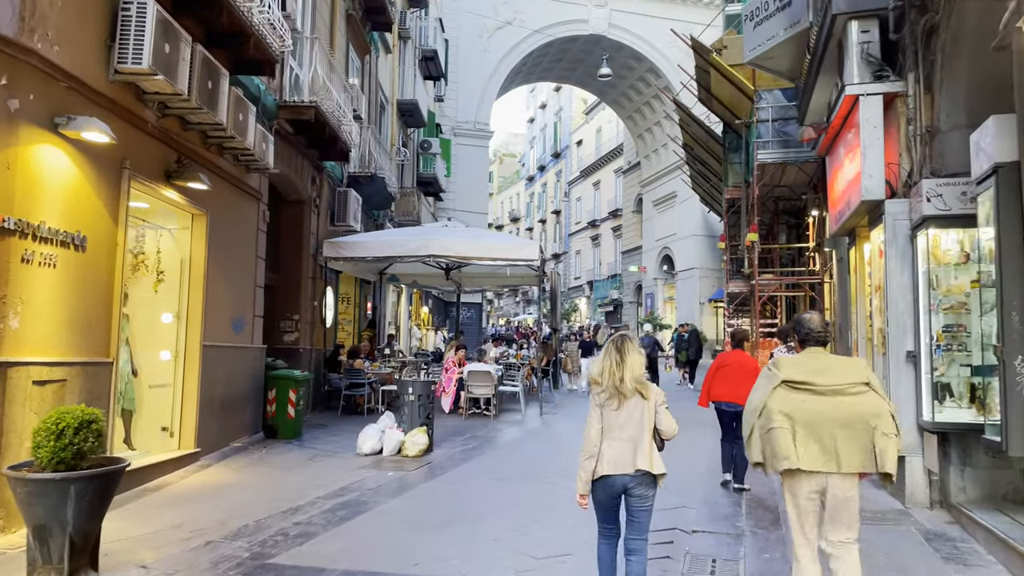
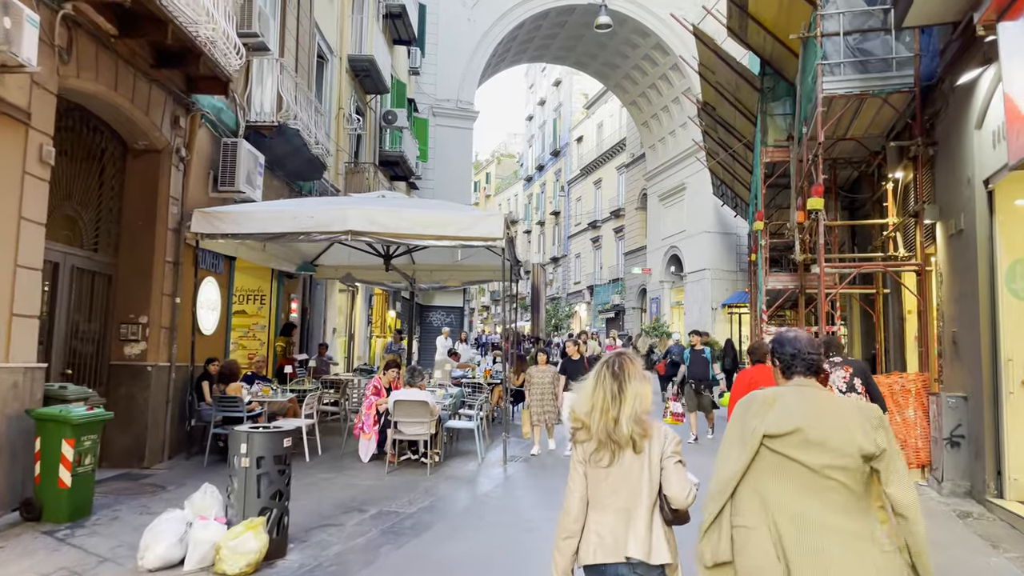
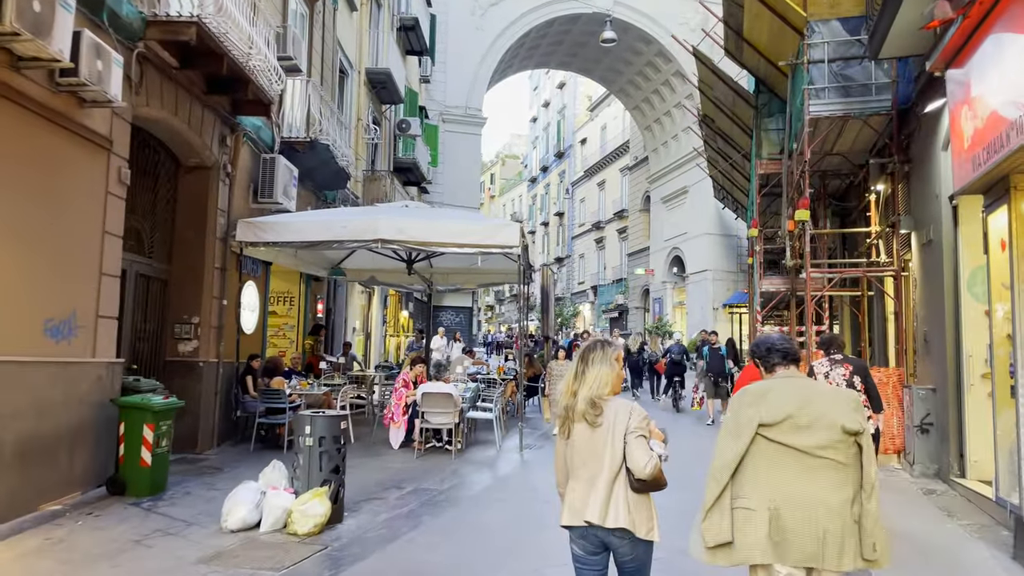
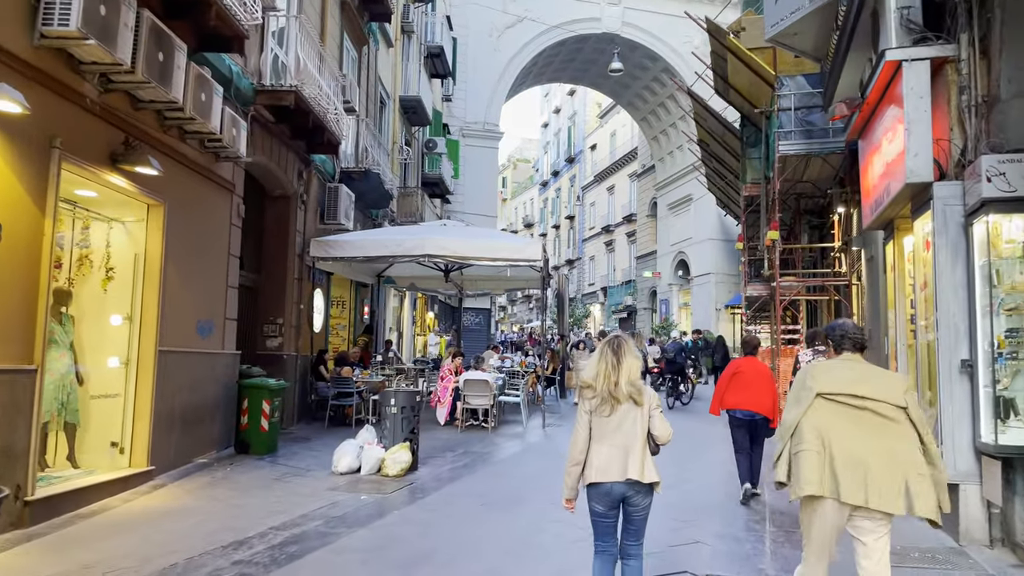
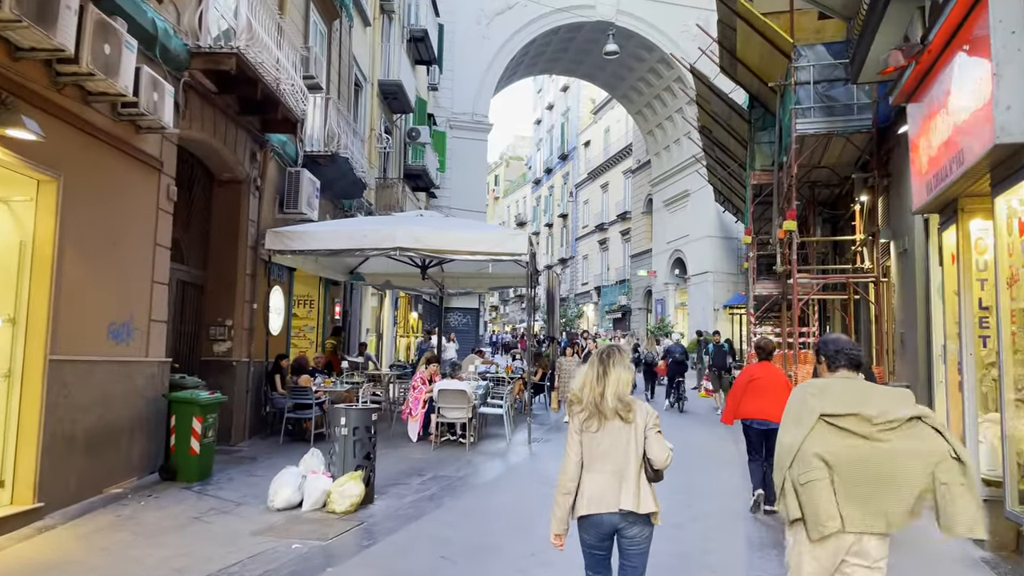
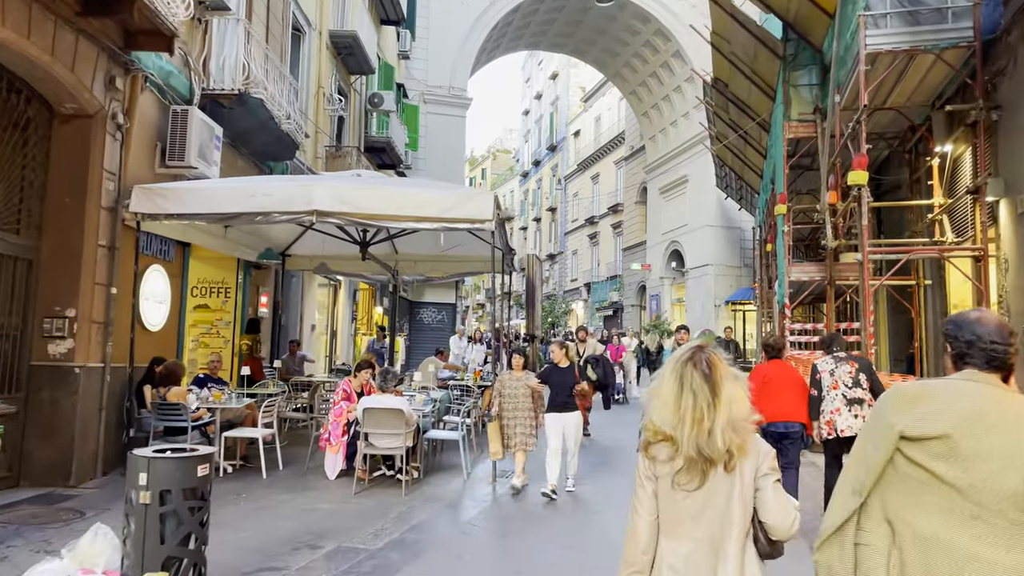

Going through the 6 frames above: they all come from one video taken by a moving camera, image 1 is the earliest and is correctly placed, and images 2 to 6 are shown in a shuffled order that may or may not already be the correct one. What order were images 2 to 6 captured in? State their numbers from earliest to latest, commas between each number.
4, 5, 3, 2, 6
